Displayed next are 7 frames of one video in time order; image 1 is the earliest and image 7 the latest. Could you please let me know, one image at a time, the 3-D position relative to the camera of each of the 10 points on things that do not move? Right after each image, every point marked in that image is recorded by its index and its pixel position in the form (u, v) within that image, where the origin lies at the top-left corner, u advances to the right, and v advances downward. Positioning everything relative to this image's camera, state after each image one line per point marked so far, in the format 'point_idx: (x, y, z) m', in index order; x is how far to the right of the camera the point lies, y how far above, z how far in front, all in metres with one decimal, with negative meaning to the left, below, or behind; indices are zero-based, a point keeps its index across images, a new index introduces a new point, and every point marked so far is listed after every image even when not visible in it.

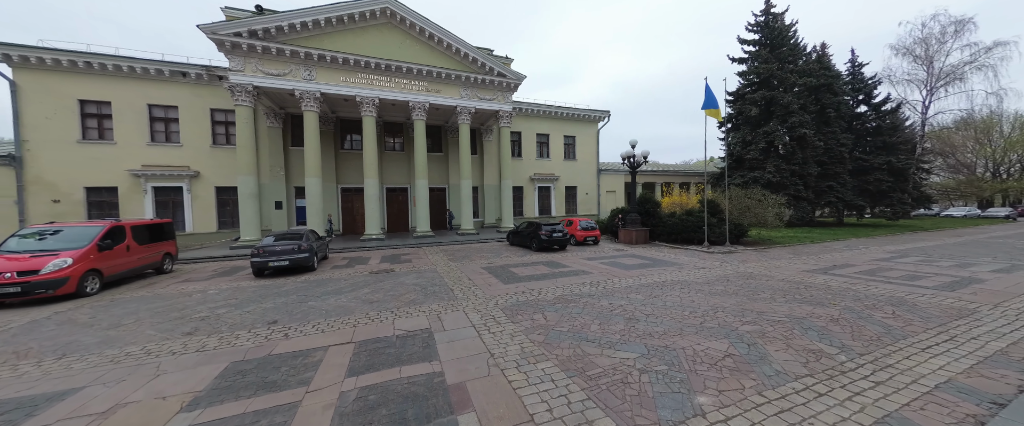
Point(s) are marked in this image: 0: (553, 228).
0: (+1.8, -0.7, +14.3) m
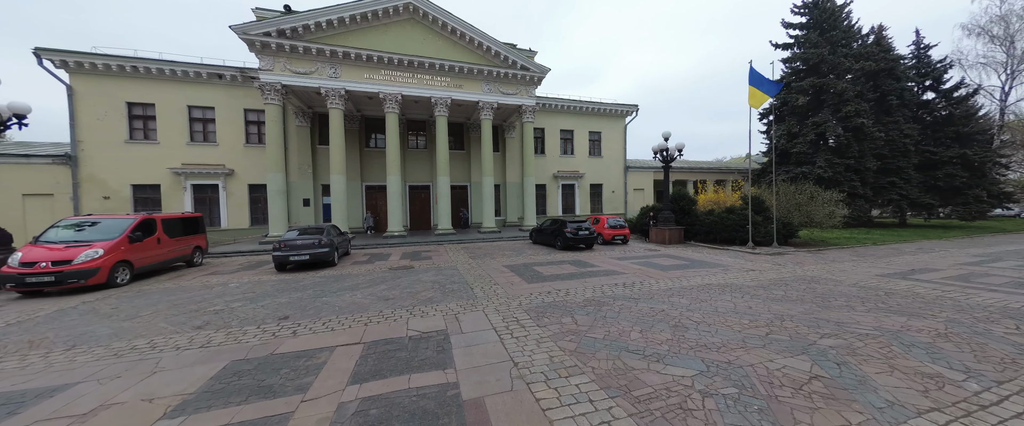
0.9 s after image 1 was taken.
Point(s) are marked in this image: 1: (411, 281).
0: (+2.8, -0.5, +13.5) m
1: (-2.6, -1.8, +8.3) m
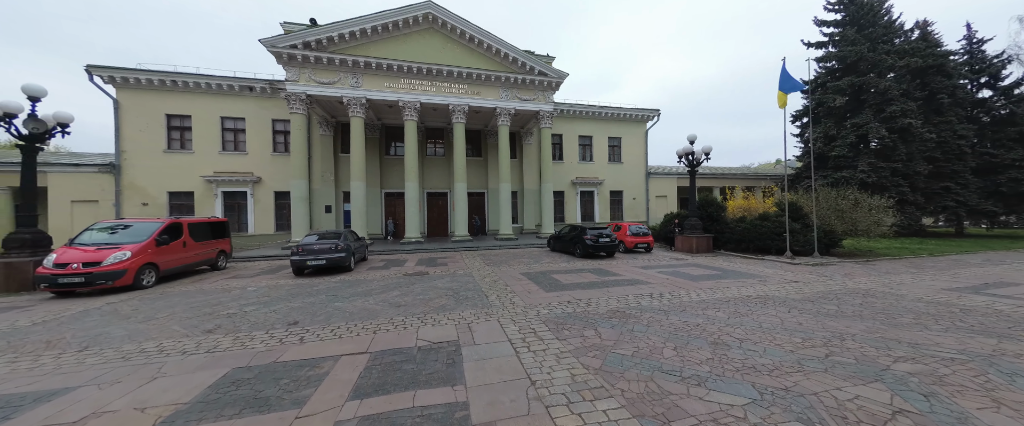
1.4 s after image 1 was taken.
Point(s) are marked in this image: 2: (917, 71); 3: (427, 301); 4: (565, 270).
0: (+3.6, -0.8, +12.9) m
1: (-2.2, -1.9, +8.0) m
2: (+24.9, +8.7, +19.5) m
3: (-1.8, -1.8, +6.6) m
4: (+1.7, -1.8, +10.1) m
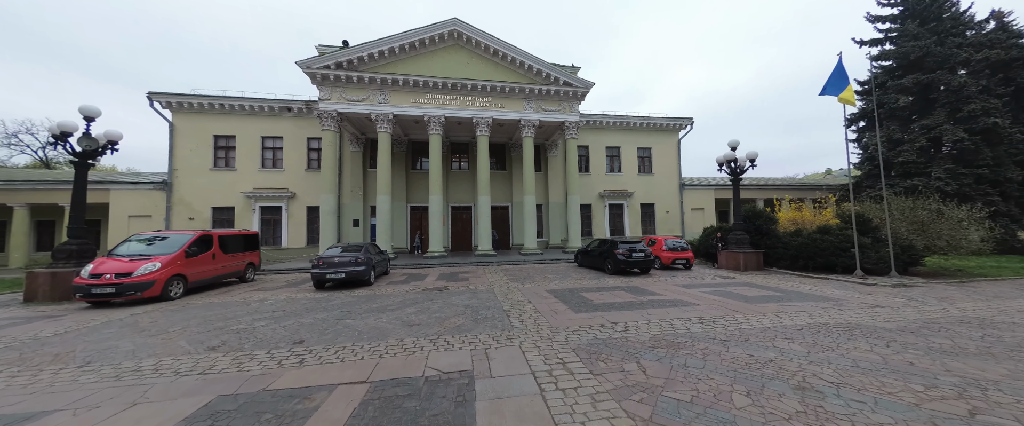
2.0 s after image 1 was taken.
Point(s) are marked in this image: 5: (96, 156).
0: (+4.5, -1.2, +11.9) m
1: (-1.6, -2.1, +7.4) m
2: (+26.3, +8.0, +17.2) m
3: (-1.3, -2.0, +6.0) m
4: (+2.4, -2.2, +9.2) m
5: (-14.0, +1.9, +10.7) m
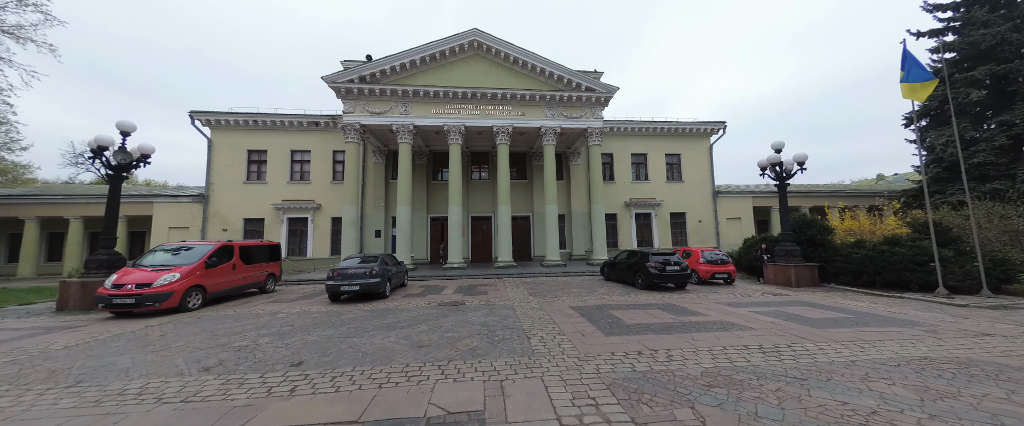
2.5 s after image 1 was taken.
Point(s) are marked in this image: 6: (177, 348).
0: (+5.3, -1.6, +10.8) m
1: (-1.2, -2.3, +6.8) m
2: (+27.3, +7.6, +14.9) m
3: (-1.0, -2.2, +5.4) m
4: (+3.0, -2.4, +8.3) m
5: (-13.3, +1.5, +11.0) m
6: (-6.0, -2.4, +5.7) m
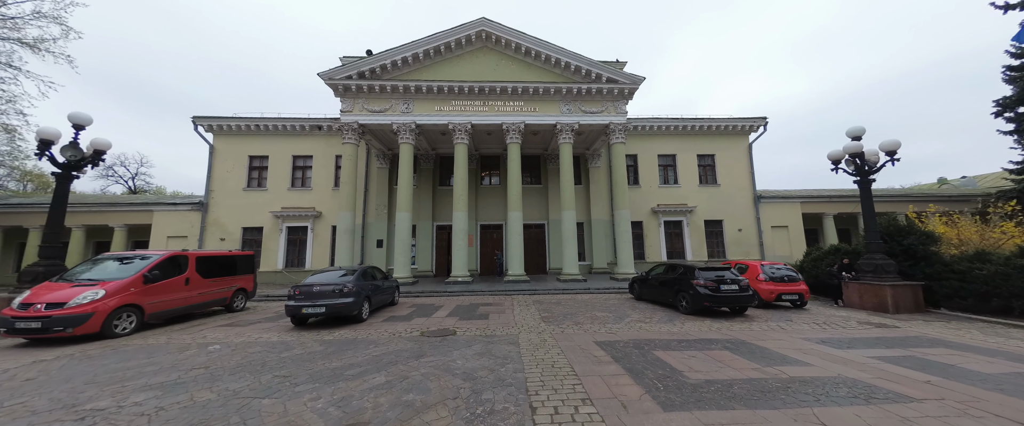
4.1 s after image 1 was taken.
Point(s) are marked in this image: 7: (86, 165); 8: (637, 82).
0: (+5.5, -1.6, +8.4) m
1: (-1.2, -2.3, +4.6) m
2: (+27.7, +7.5, +11.6) m
3: (-1.0, -2.1, +3.3) m
4: (+3.1, -2.4, +5.9) m
5: (-13.0, +1.4, +9.6) m
6: (-6.1, -2.3, +3.8) m
7: (-13.0, +1.5, +9.7) m
8: (+6.8, +7.1, +17.3) m
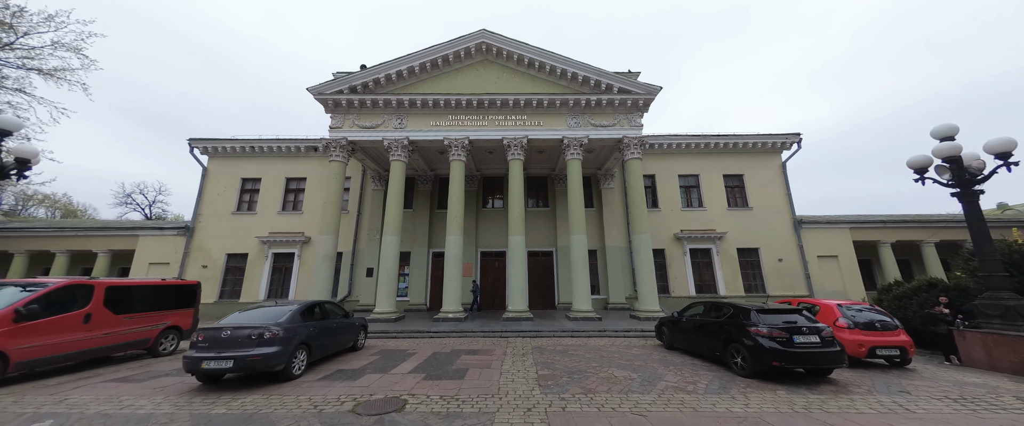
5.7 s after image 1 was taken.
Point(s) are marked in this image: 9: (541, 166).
0: (+5.2, -2.0, +6.0) m
1: (-1.6, -2.3, +2.4) m
2: (+27.6, +6.7, +9.2) m
3: (-1.5, -2.0, +1.1) m
4: (+2.7, -2.5, +3.5) m
5: (-13.2, +0.9, +8.2) m
6: (-6.5, -2.3, +1.8) m
7: (-13.2, +1.0, +8.3) m
8: (+6.9, +5.8, +15.6) m
9: (+1.8, +2.8, +19.1) m
